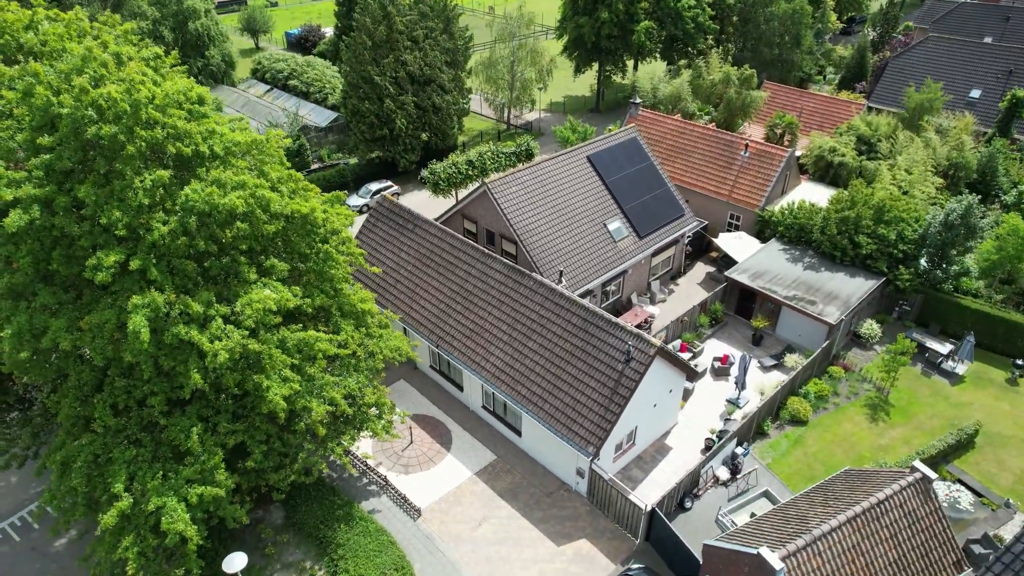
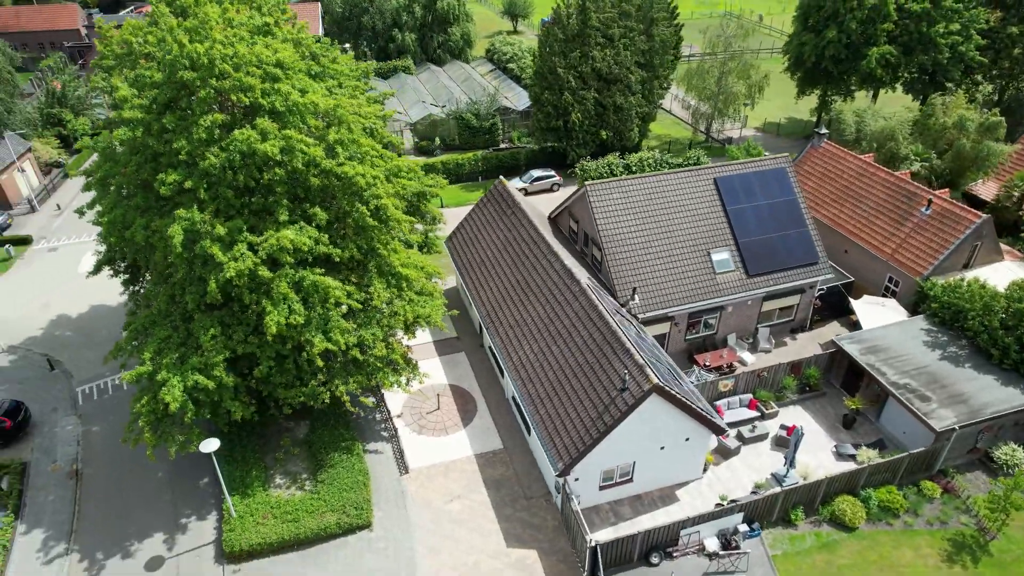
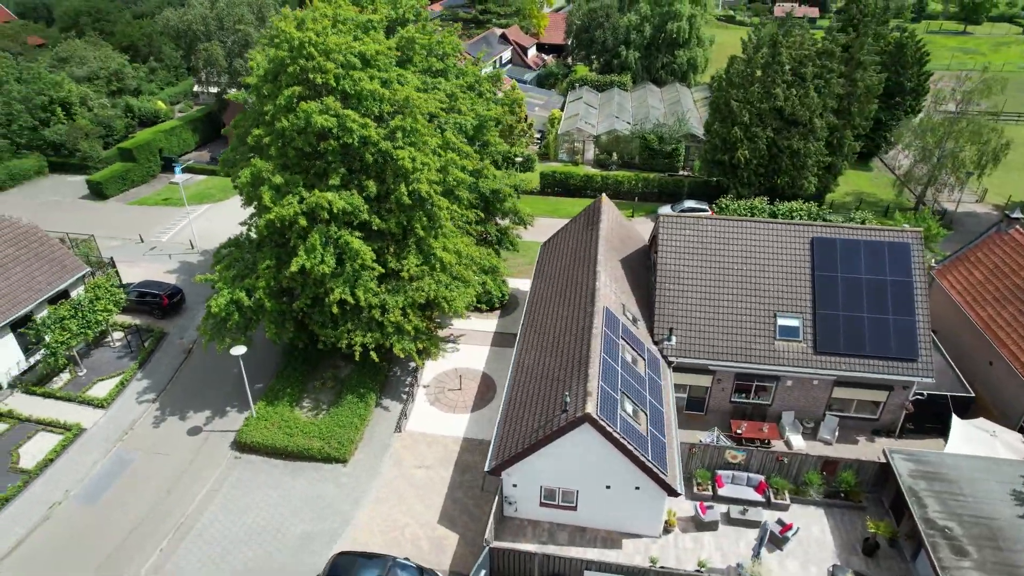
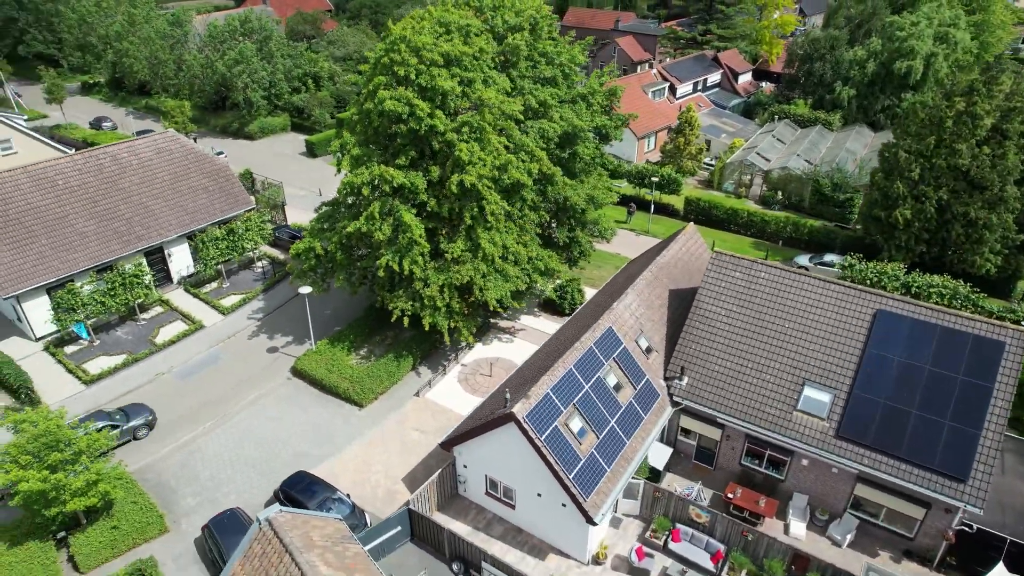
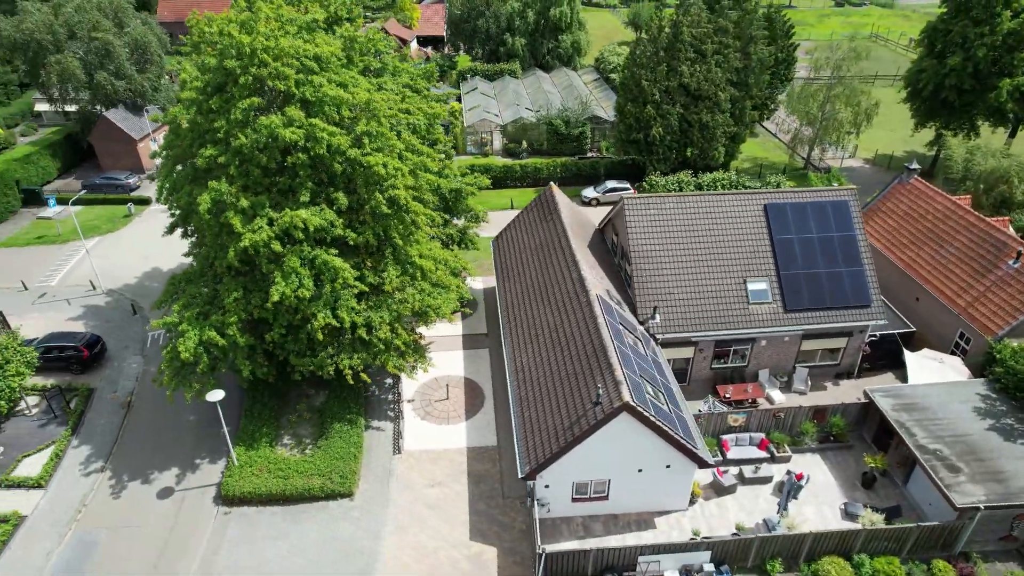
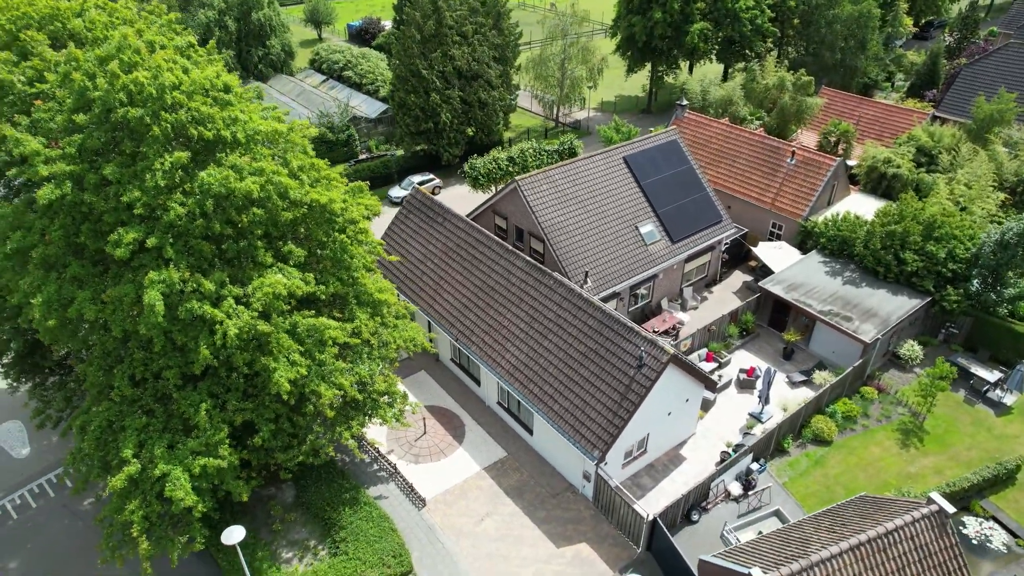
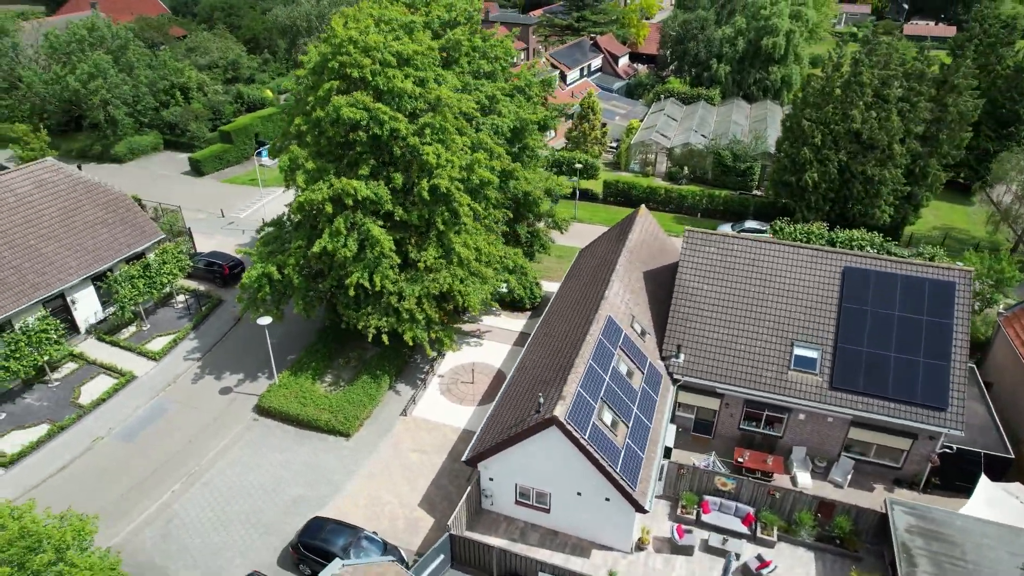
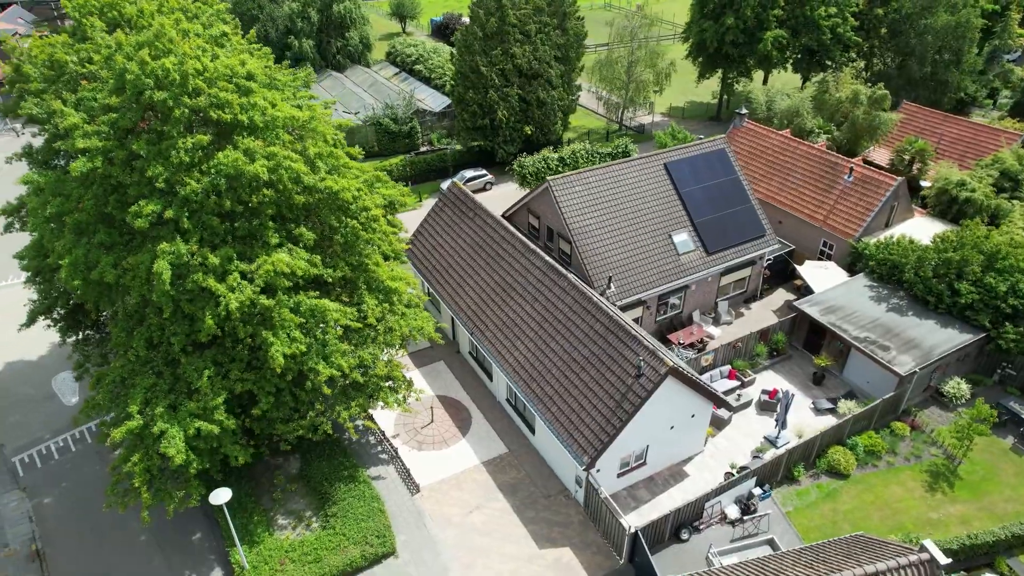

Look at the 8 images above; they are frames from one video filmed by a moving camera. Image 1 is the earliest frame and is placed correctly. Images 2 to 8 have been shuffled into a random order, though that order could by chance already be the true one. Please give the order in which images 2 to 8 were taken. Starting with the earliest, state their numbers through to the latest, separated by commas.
6, 8, 2, 5, 3, 7, 4
